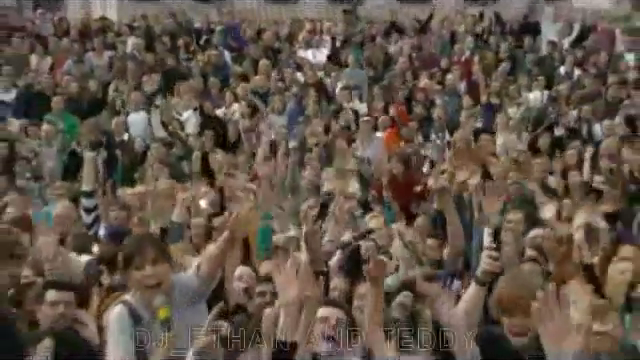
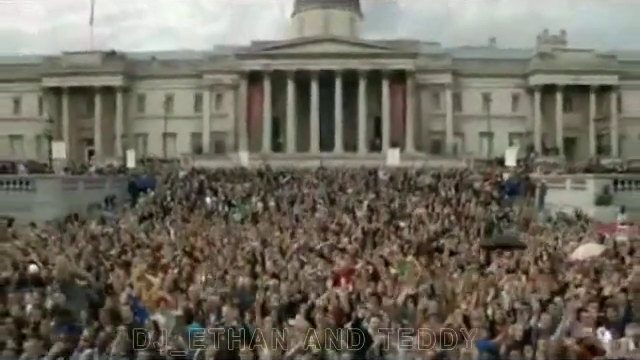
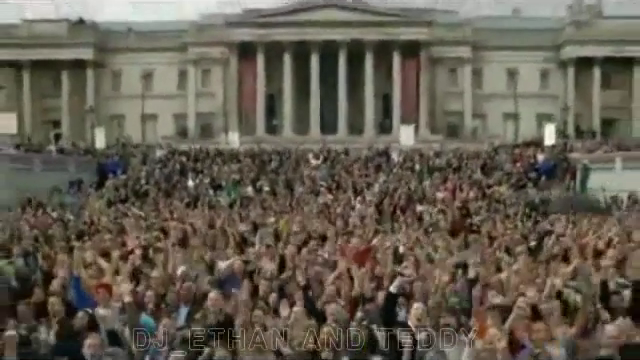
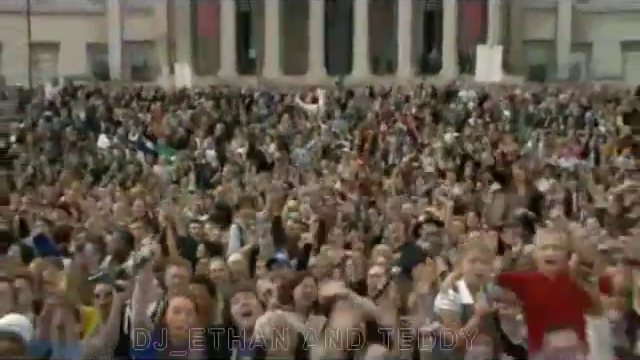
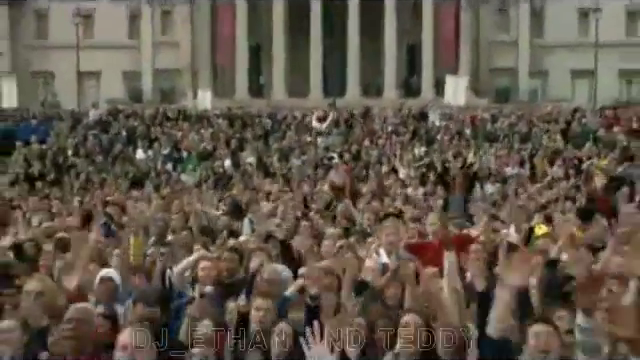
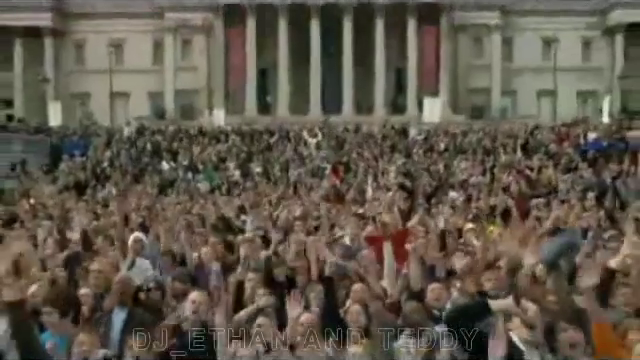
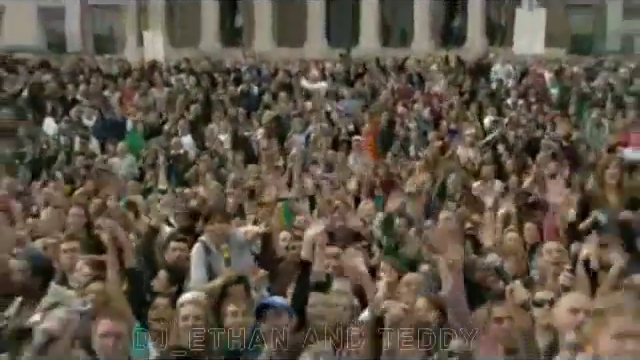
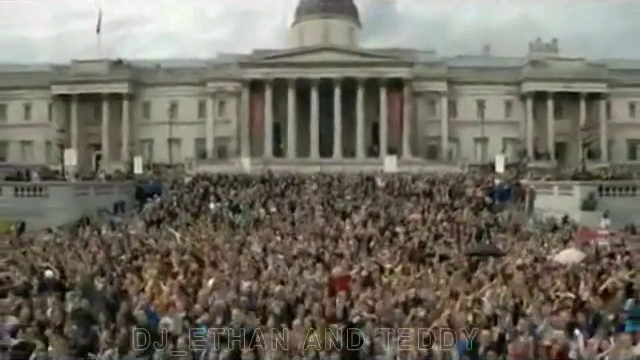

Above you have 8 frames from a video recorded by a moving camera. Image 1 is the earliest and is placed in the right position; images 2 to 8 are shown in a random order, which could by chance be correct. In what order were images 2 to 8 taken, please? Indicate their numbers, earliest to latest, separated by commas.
7, 4, 5, 6, 3, 2, 8
